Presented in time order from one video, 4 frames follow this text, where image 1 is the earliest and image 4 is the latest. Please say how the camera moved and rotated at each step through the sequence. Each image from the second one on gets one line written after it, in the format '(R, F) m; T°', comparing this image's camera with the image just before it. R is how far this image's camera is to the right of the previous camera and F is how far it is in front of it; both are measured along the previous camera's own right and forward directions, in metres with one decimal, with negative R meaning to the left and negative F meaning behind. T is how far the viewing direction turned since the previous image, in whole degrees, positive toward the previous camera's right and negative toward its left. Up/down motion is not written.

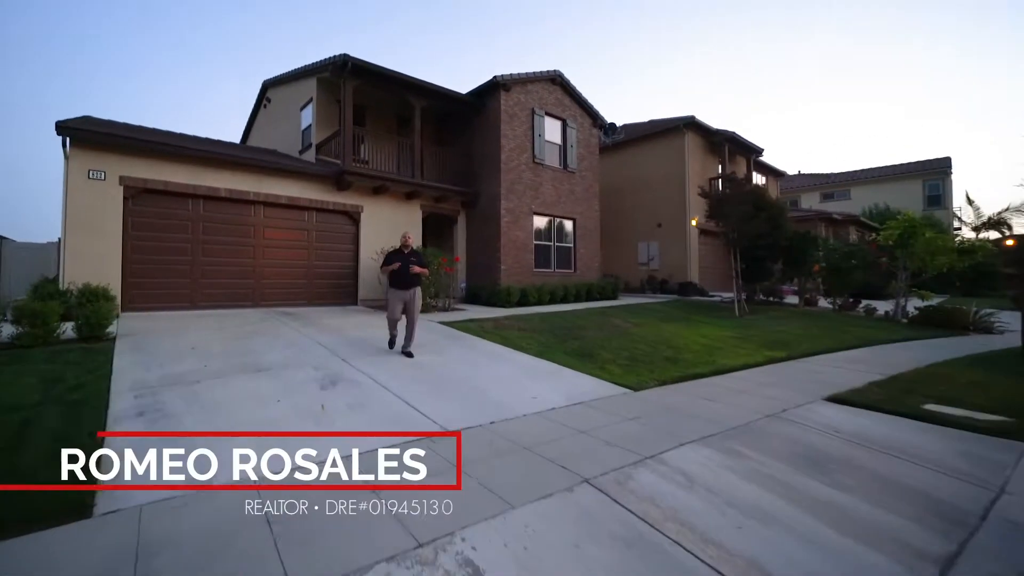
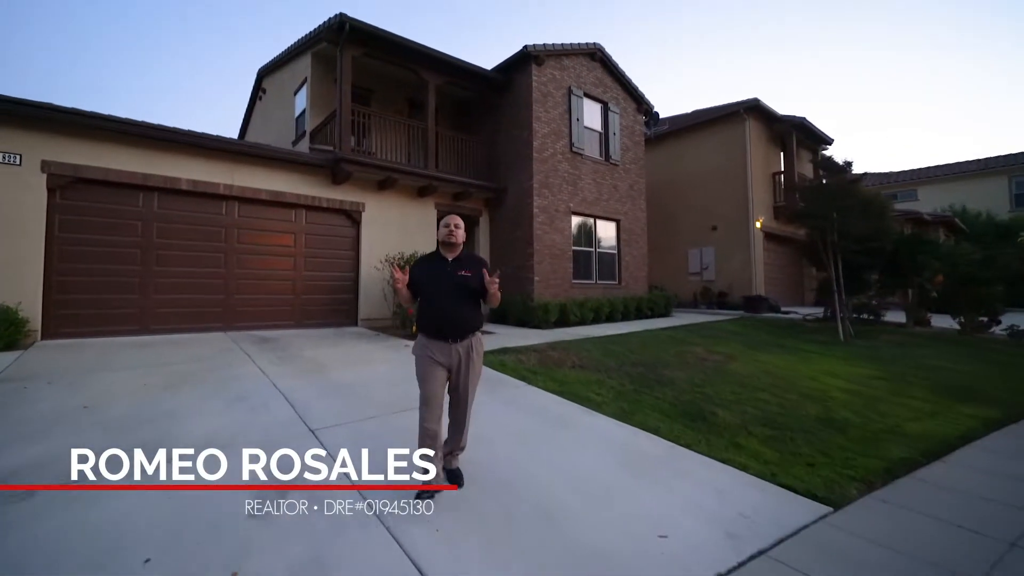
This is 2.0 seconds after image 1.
(-0.5, +2.5) m; -1°
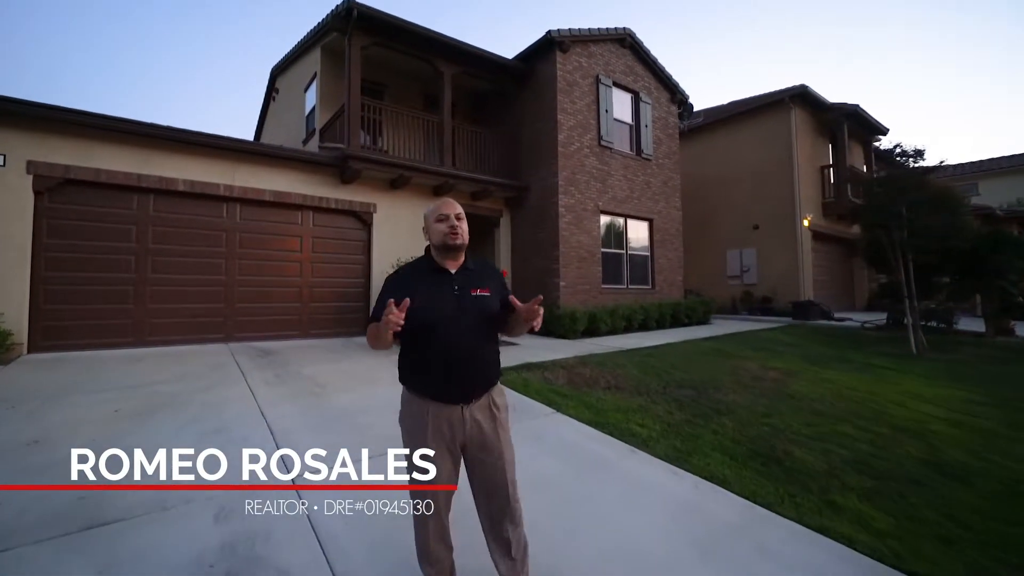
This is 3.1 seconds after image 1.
(0.0, +0.9) m; -3°
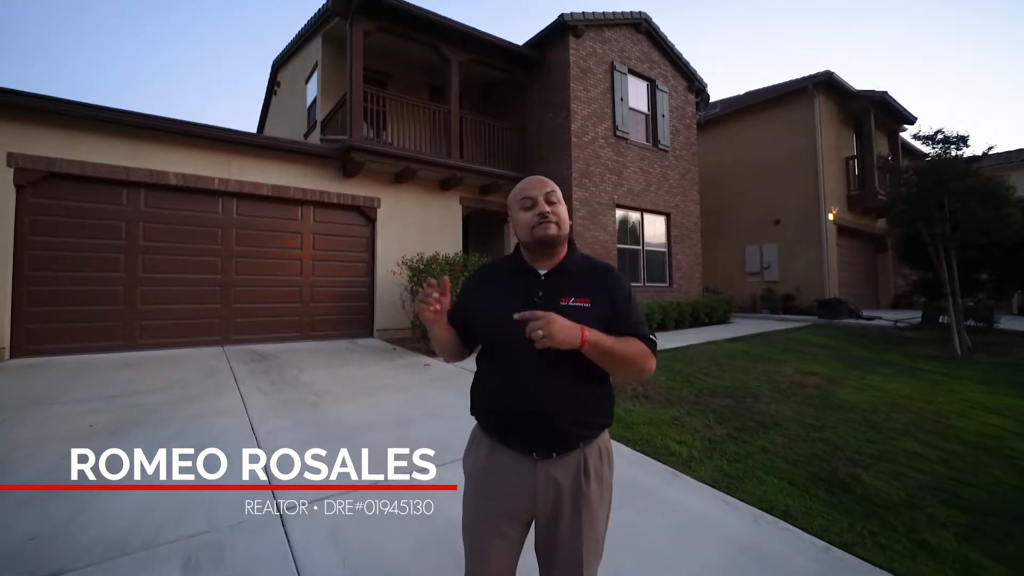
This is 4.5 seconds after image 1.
(-0.1, +0.5) m; -1°
